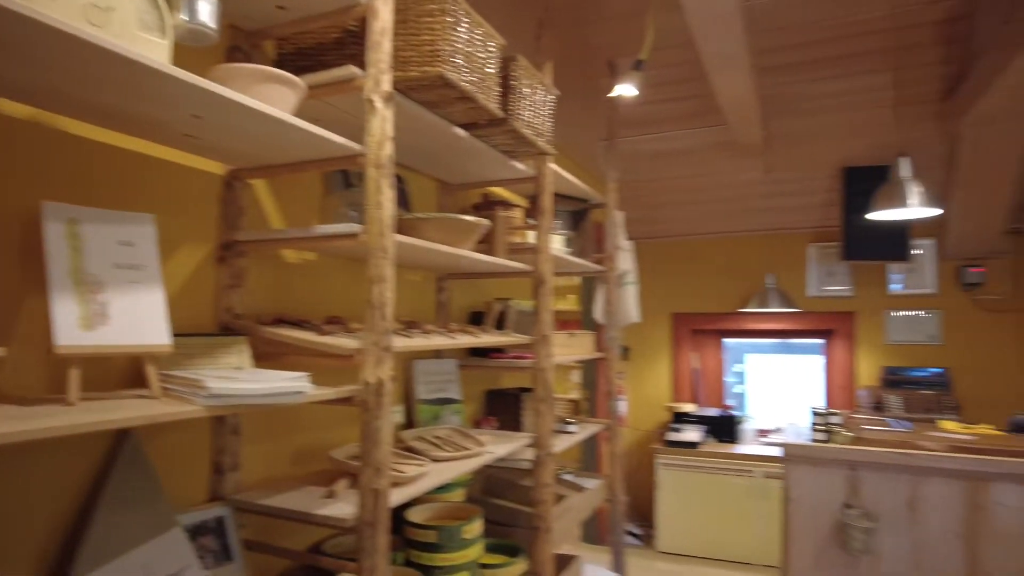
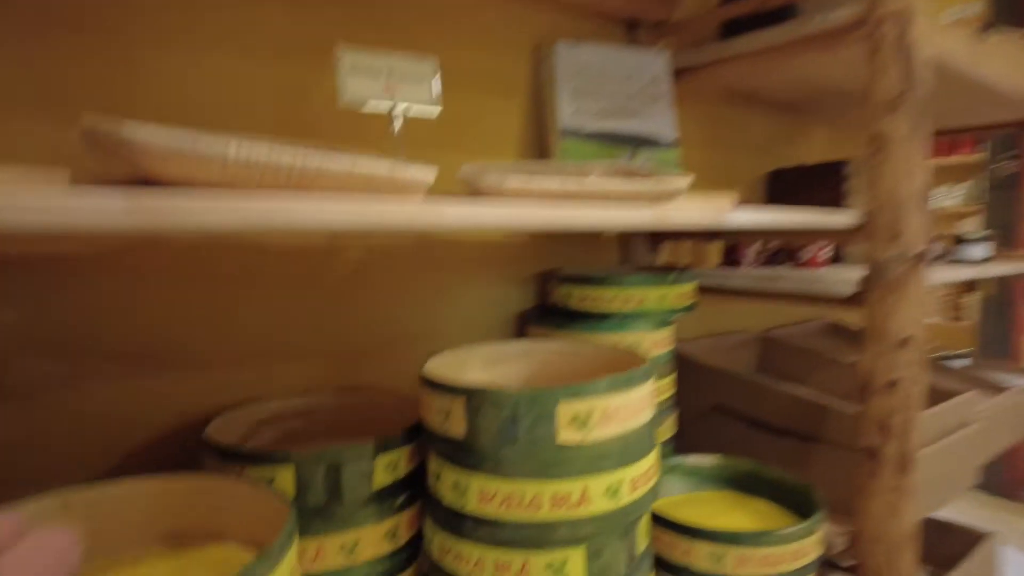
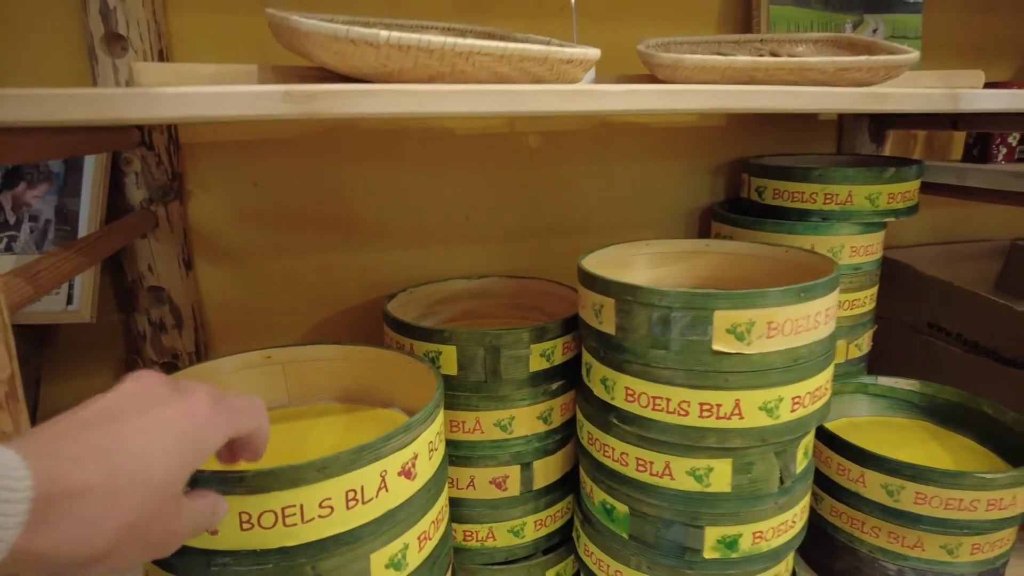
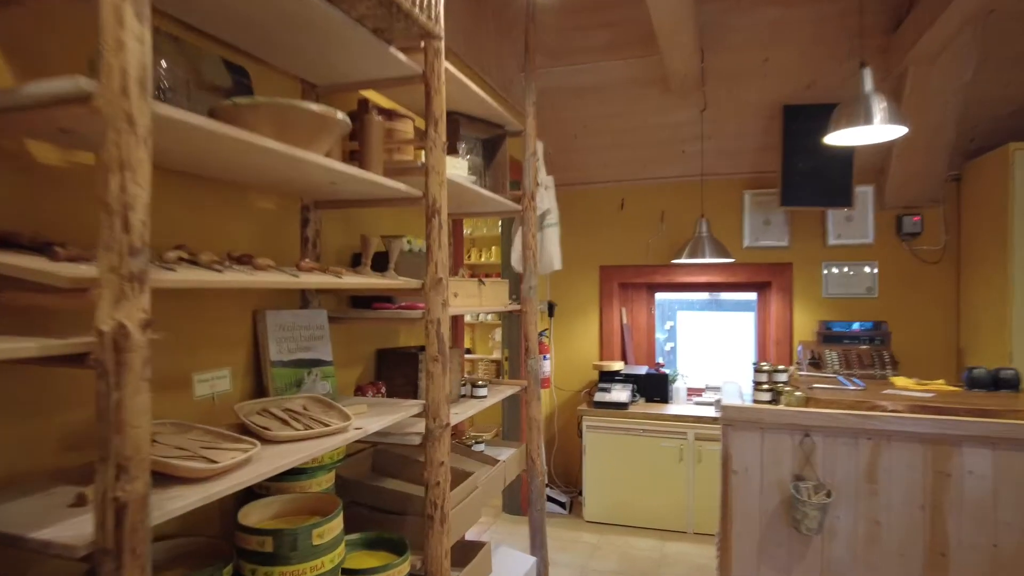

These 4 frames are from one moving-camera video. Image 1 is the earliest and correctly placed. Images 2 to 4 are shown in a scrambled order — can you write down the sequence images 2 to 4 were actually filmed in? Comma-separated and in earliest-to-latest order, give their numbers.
4, 2, 3
